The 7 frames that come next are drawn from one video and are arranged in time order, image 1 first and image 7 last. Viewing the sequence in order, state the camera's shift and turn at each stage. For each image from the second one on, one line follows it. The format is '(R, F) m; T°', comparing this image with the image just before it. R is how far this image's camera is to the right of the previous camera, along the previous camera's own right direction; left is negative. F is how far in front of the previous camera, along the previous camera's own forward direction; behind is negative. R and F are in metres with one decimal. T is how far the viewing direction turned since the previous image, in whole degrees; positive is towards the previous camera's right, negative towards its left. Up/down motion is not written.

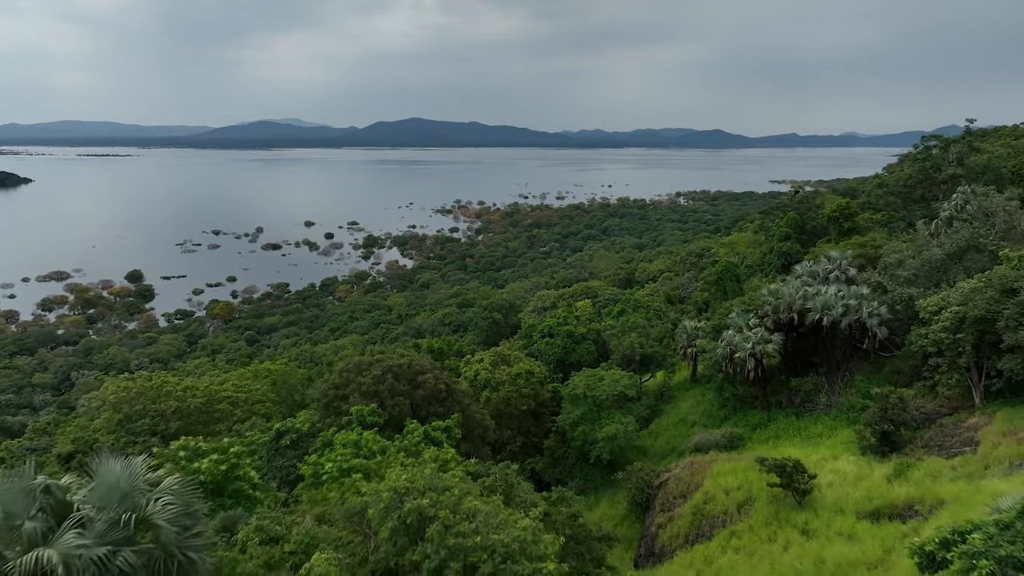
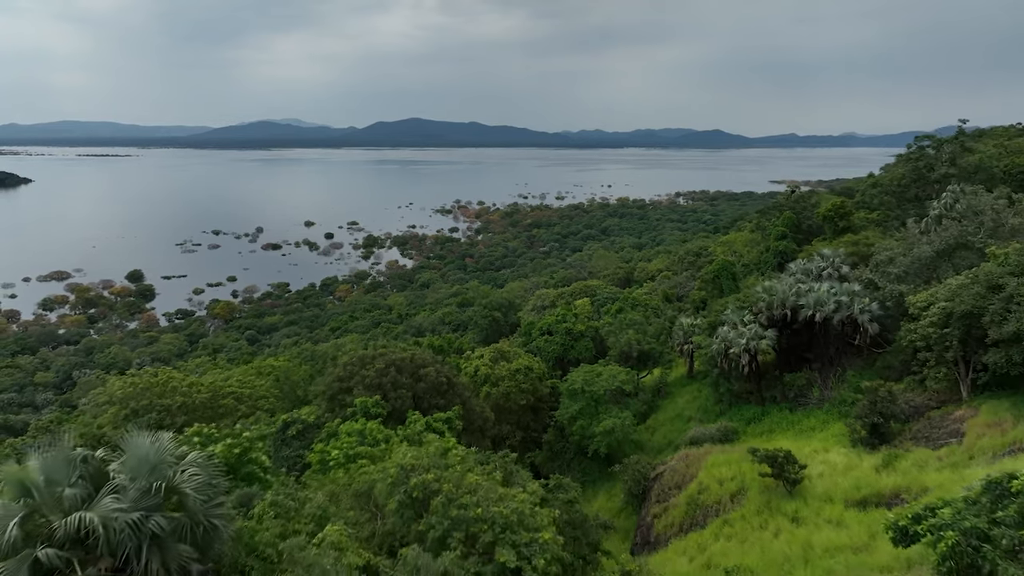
(0.0, -0.4) m; 0°
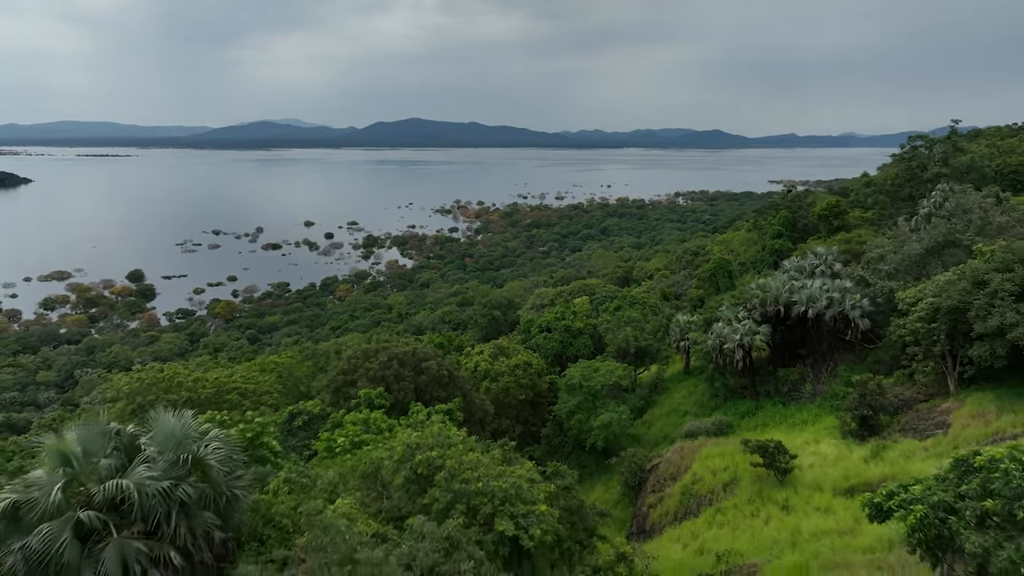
(0.0, -0.4) m; 0°
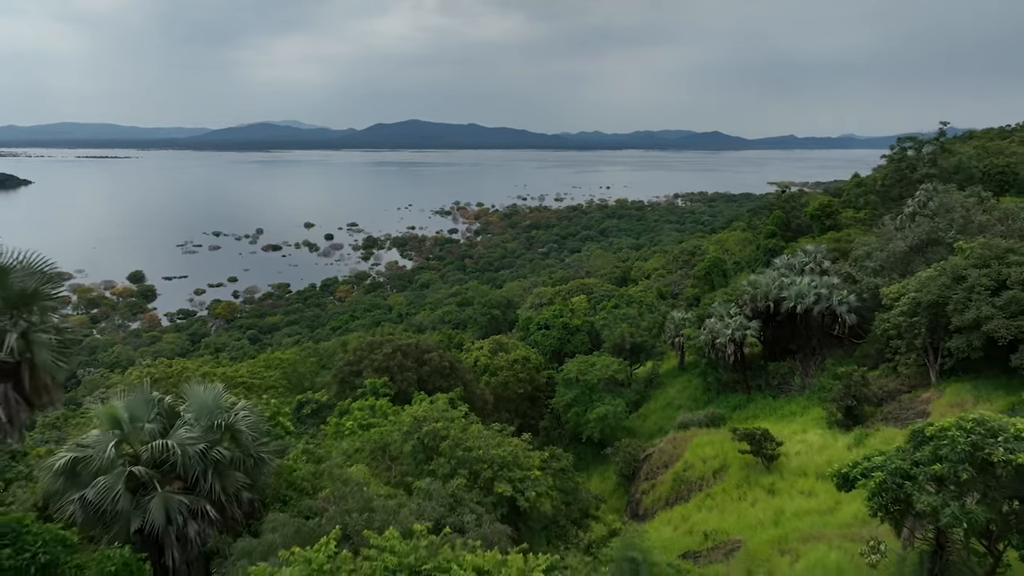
(0.0, -0.6) m; 0°
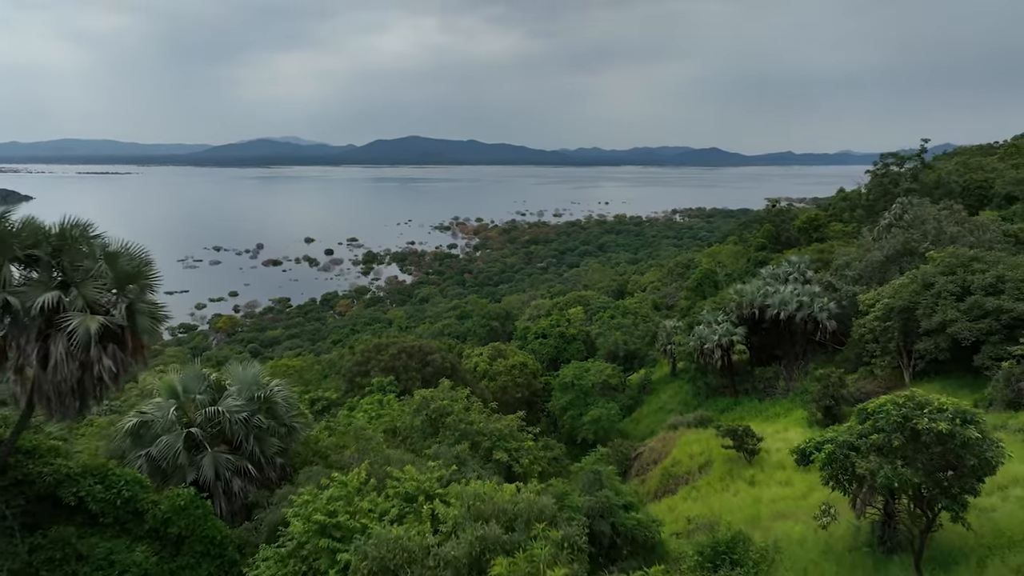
(0.0, -1.0) m; 0°
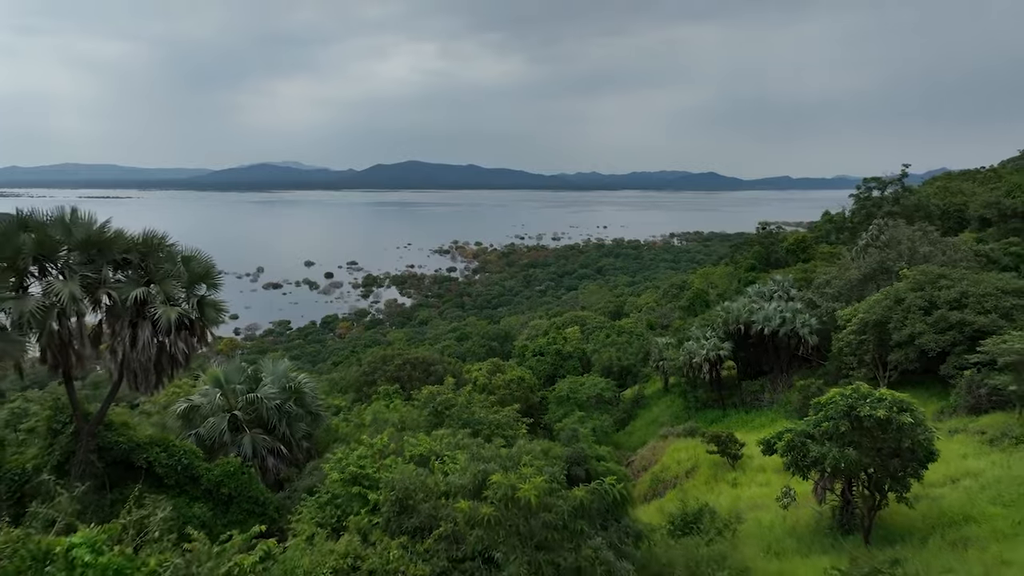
(0.0, -1.1) m; 0°
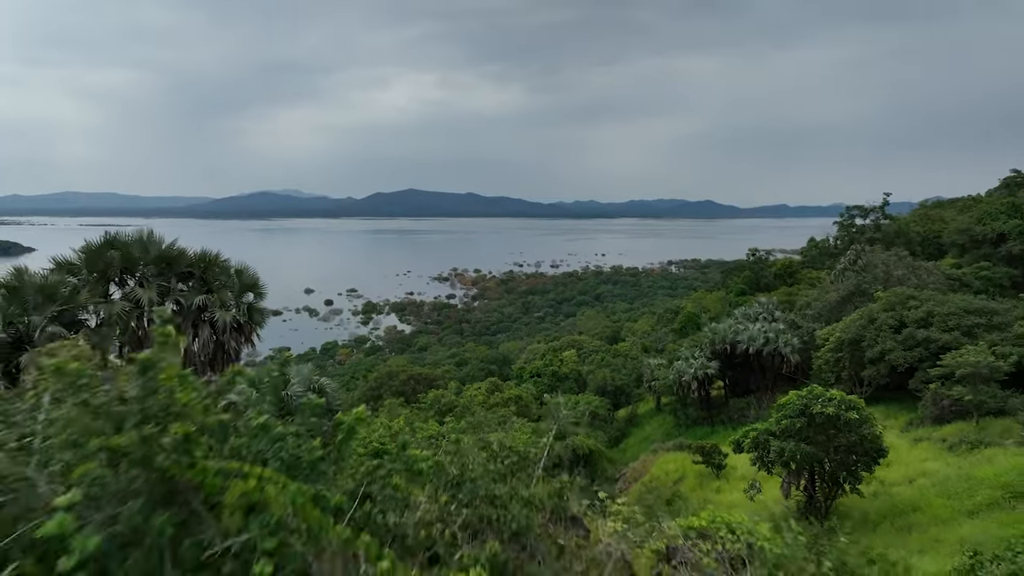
(0.0, -1.2) m; 0°
